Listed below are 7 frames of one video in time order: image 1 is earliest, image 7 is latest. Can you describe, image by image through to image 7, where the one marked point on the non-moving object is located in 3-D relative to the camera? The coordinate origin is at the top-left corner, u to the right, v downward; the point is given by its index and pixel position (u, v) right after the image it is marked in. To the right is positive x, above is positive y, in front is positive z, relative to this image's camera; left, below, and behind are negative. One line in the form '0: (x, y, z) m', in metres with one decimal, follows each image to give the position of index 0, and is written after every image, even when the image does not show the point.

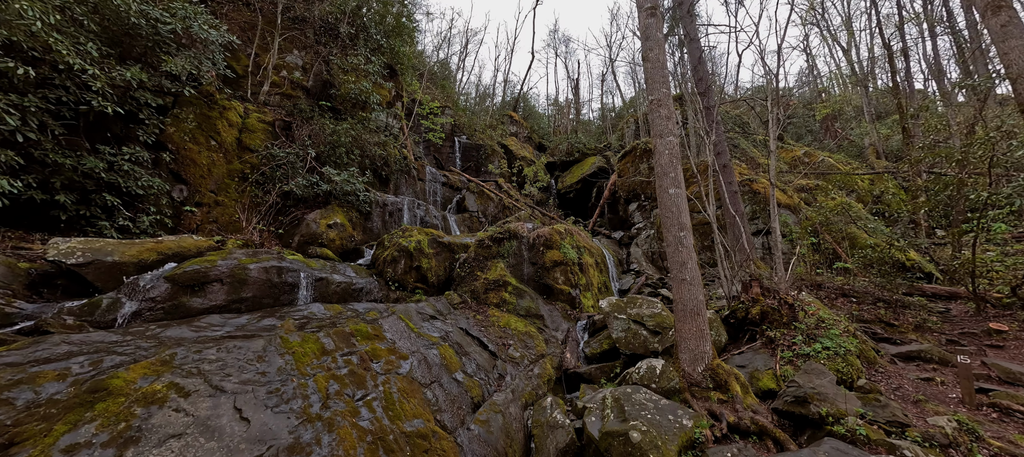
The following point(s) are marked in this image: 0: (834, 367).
0: (+3.7, -1.6, +4.5) m
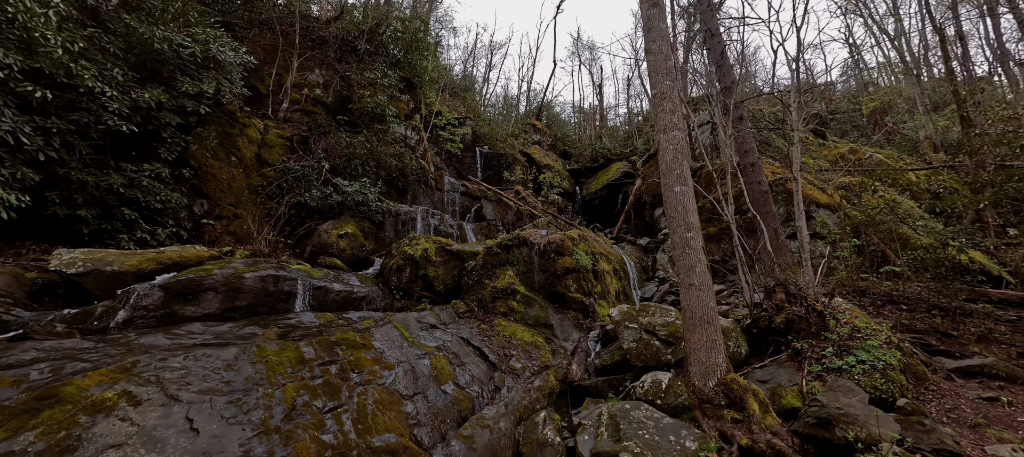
0: (+3.6, -1.6, +4.0) m
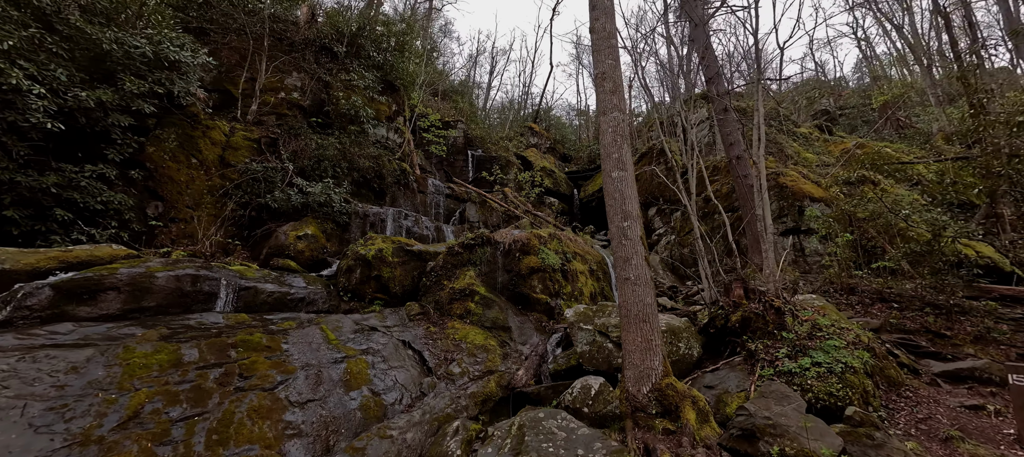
0: (+2.7, -1.4, +3.4) m
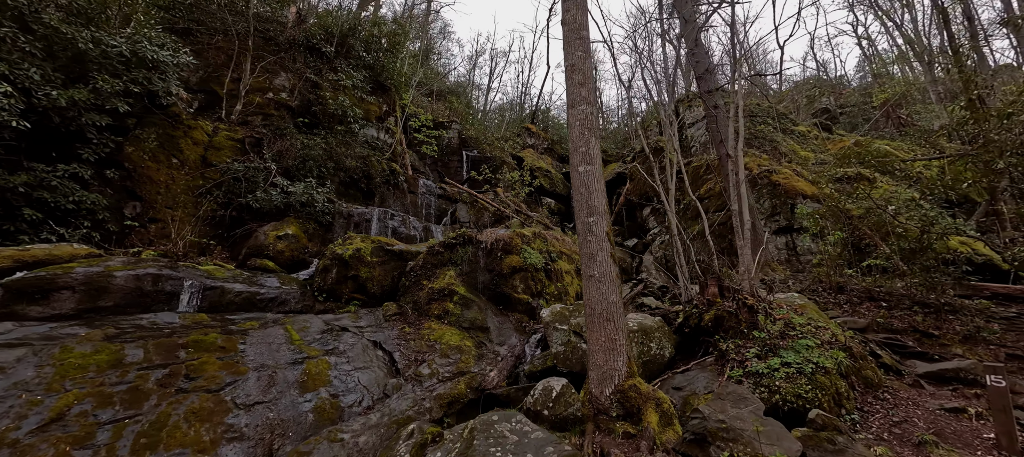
0: (+2.3, -1.4, +3.3) m
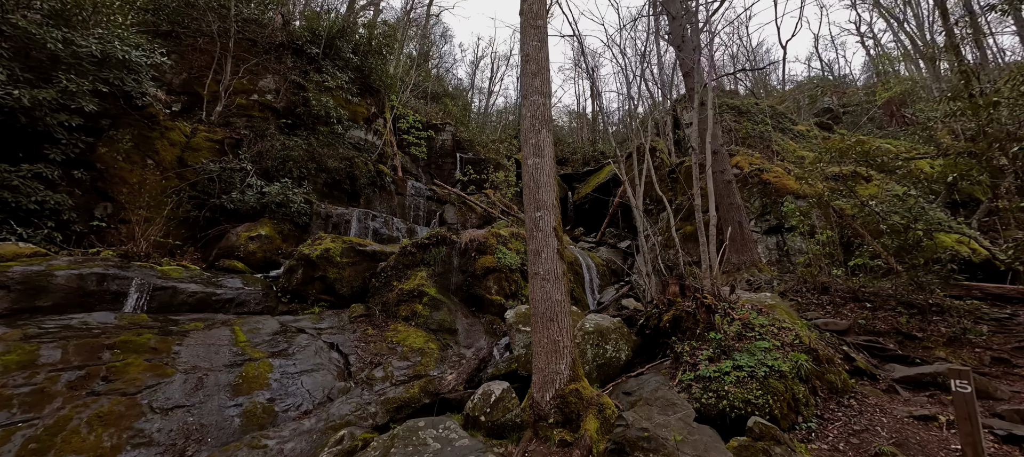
0: (+1.8, -1.3, +3.0) m
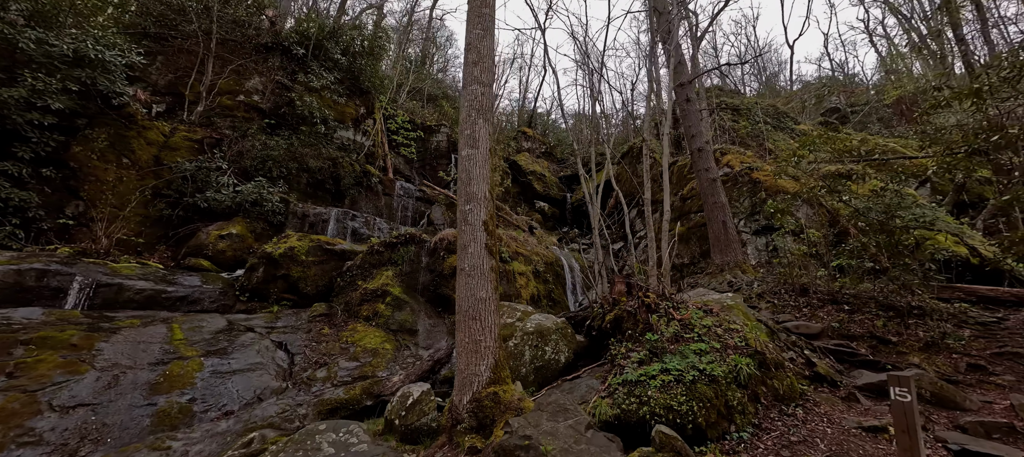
0: (+1.1, -1.2, +2.8) m
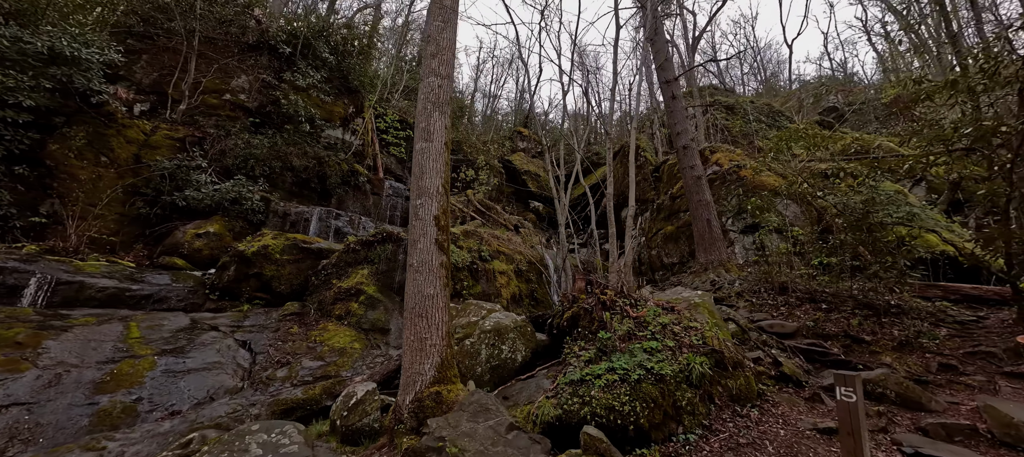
0: (+0.6, -1.2, +2.7) m
